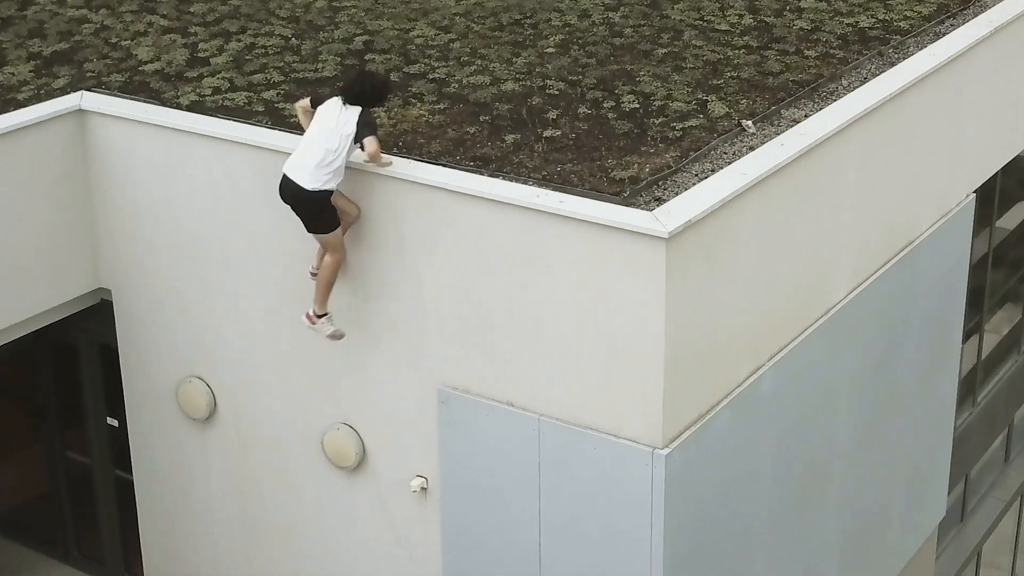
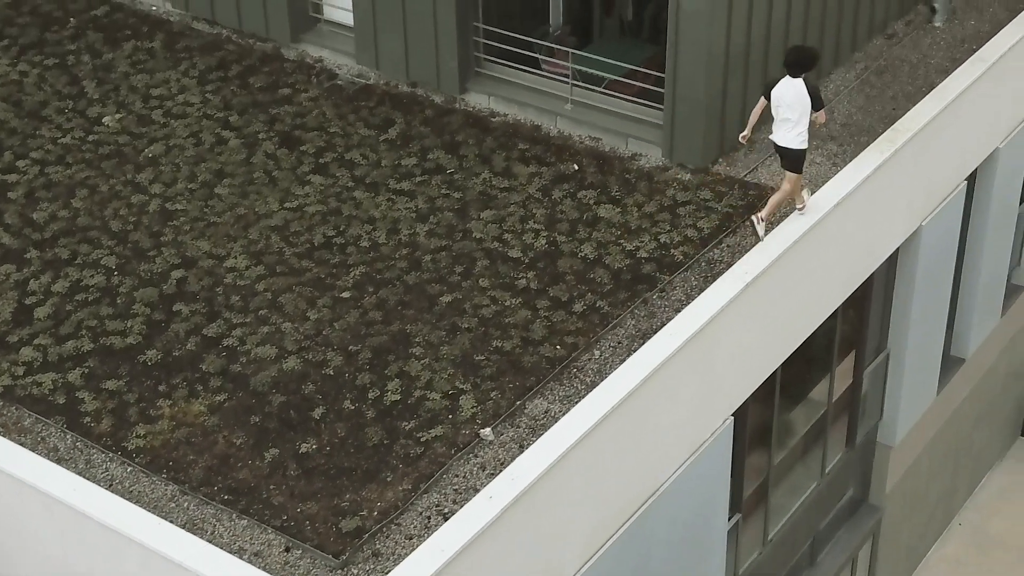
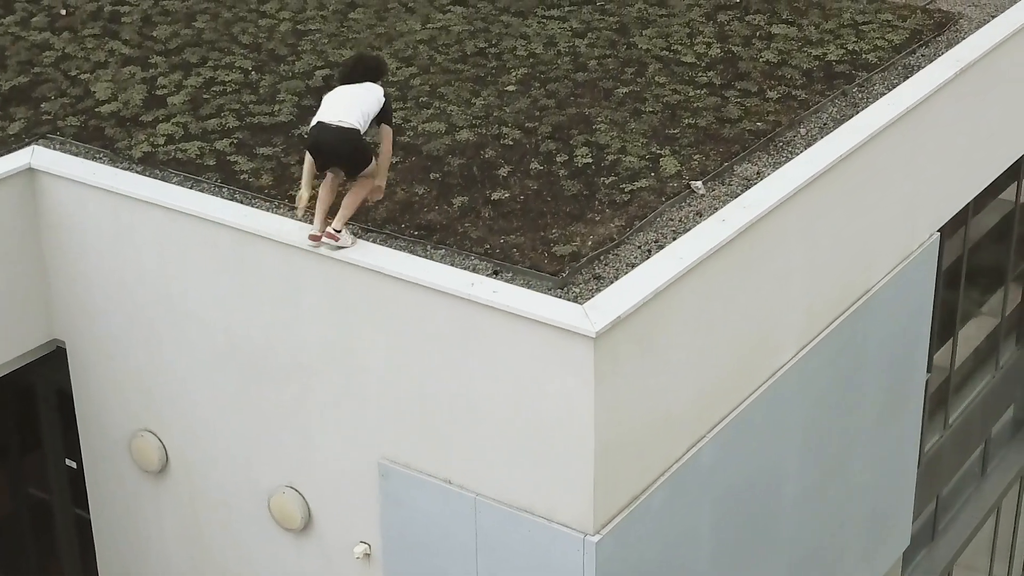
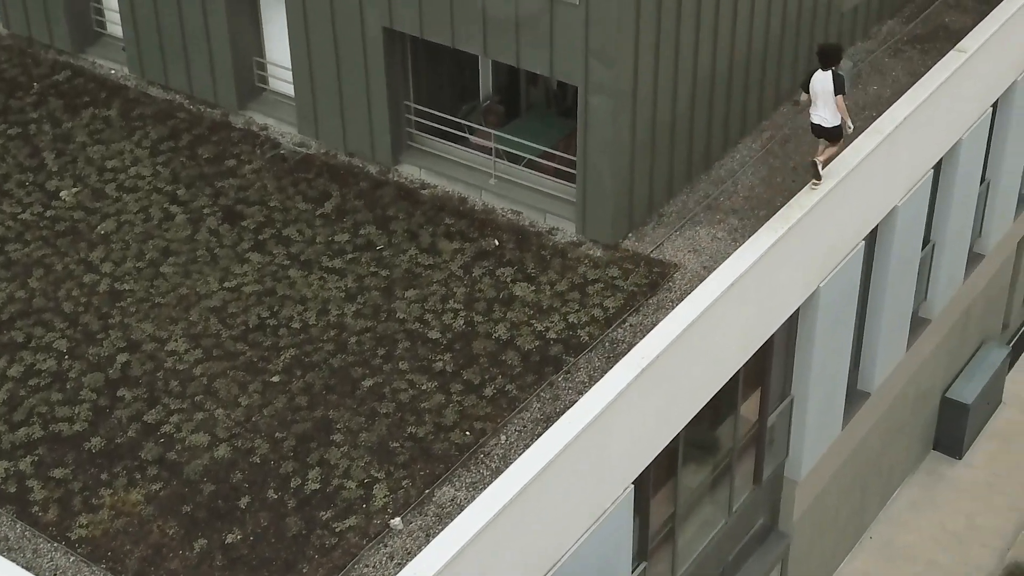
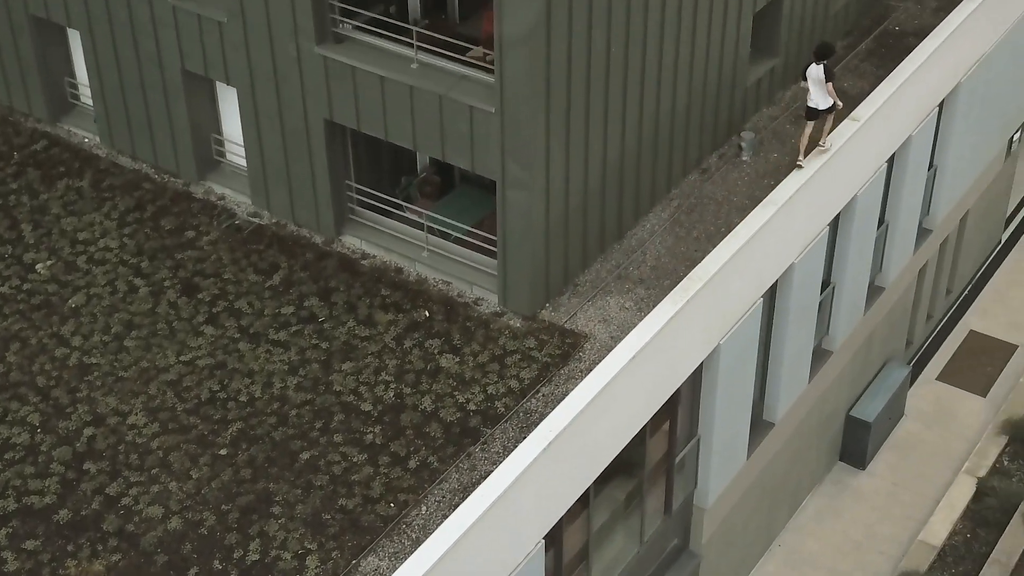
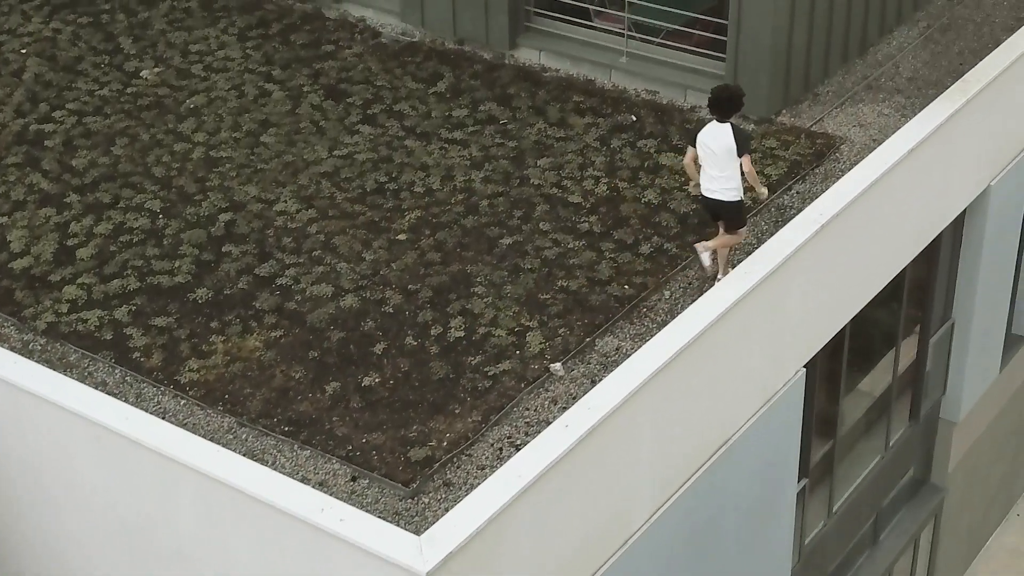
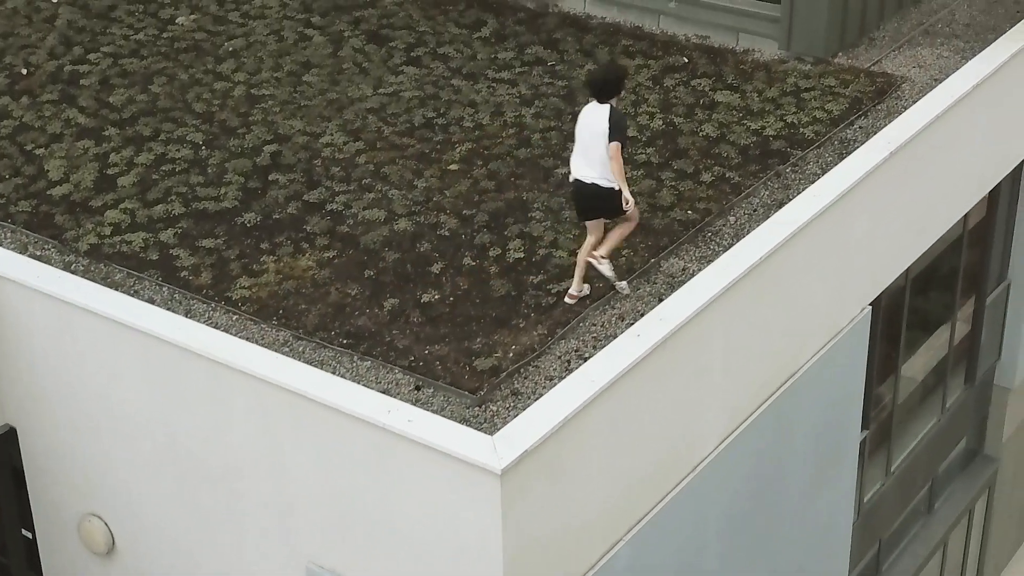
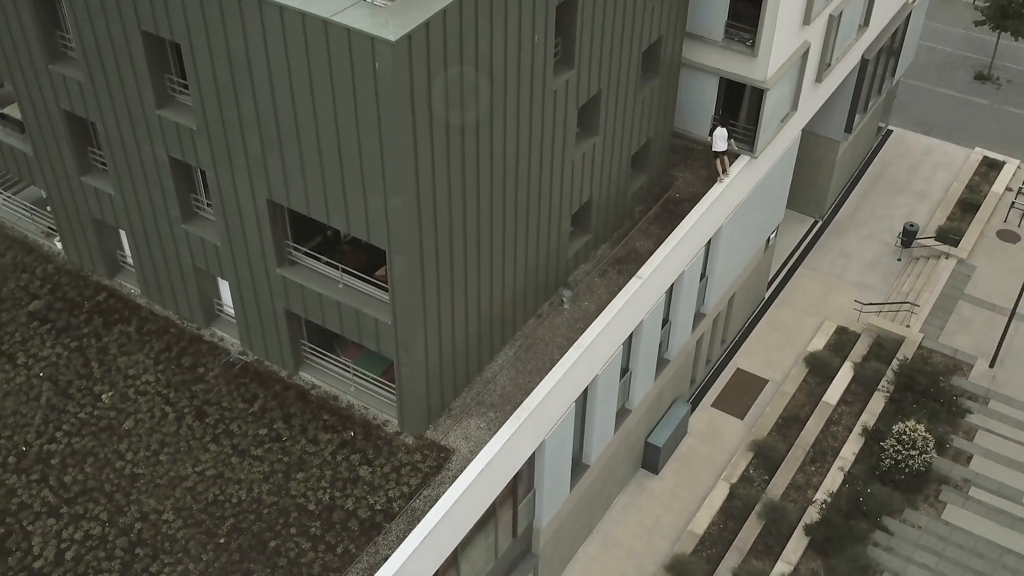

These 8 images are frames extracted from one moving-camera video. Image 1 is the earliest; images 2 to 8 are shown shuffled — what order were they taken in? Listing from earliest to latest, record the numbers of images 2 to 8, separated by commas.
3, 7, 6, 2, 4, 5, 8
